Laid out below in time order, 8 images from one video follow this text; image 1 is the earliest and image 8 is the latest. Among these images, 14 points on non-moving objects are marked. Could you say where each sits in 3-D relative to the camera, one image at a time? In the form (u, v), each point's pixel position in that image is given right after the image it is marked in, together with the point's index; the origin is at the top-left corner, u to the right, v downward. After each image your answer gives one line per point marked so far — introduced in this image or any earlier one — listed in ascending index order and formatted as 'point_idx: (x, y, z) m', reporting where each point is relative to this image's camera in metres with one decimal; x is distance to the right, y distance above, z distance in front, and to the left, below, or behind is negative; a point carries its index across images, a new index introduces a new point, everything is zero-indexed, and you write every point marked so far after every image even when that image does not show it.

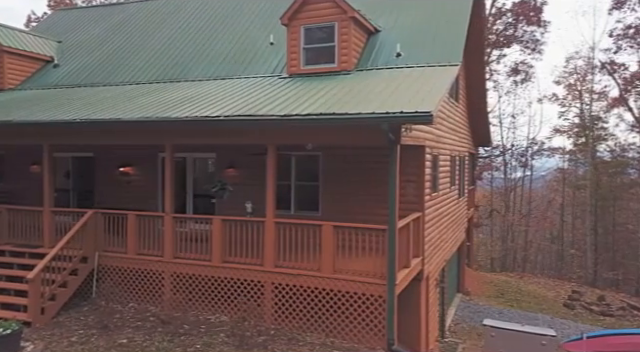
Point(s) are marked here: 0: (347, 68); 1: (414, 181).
0: (+0.5, +2.2, +12.3) m
1: (+1.8, -0.1, +11.3) m
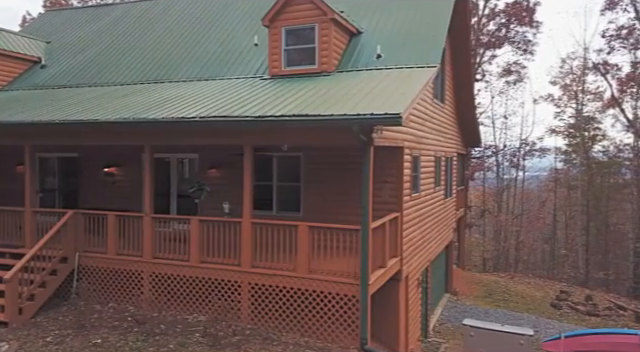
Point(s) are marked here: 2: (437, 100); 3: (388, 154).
0: (+0.1, +2.2, +12.4) m
1: (+1.4, -0.1, +11.4) m
2: (+3.4, +2.2, +17.5) m
3: (+1.3, +0.4, +11.5) m
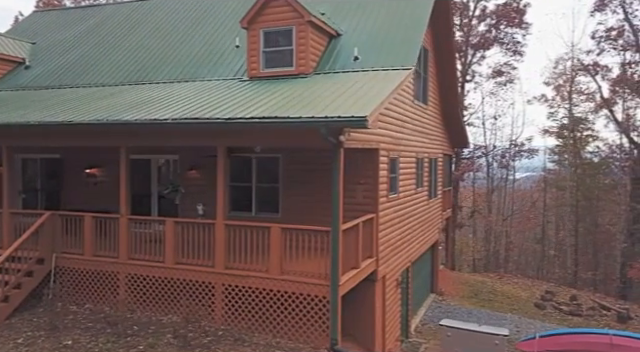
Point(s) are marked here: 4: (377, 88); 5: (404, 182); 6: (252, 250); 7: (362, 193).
0: (-0.3, +2.2, +12.4) m
1: (+0.9, -0.2, +11.5) m
2: (+2.9, +2.2, +17.6) m
3: (+0.8, +0.4, +11.6) m
4: (+1.0, +1.6, +11.0) m
5: (+2.2, -0.1, +15.2) m
6: (-1.1, -1.2, +9.7) m
7: (+0.7, -0.4, +11.7) m
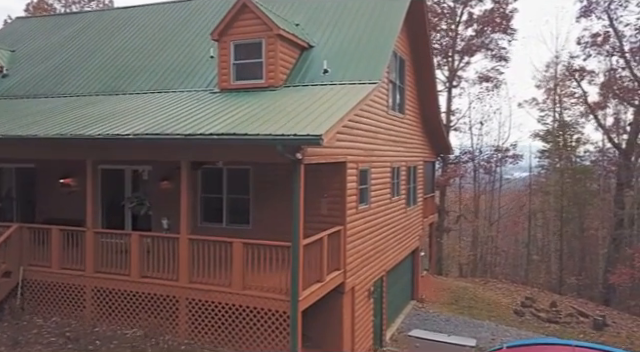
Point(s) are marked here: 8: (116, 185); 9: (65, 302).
0: (-1.0, +1.9, +12.5) m
1: (+0.3, -0.4, +11.6) m
2: (+2.2, +1.9, +17.7) m
3: (+0.2, +0.2, +11.7) m
4: (+0.4, +1.4, +11.1) m
5: (+1.5, -0.4, +15.3) m
6: (-1.7, -1.5, +9.7) m
7: (+0.1, -0.6, +11.7) m
8: (-4.7, -0.2, +14.0) m
9: (-4.8, -2.4, +11.0) m
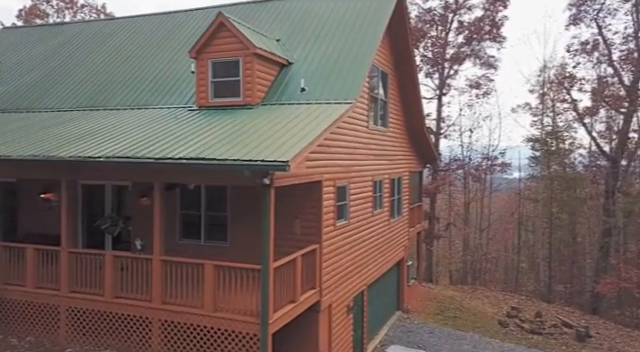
0: (-1.5, +1.6, +12.6) m
1: (-0.2, -0.8, +11.6) m
2: (+1.7, +1.5, +17.7) m
3: (-0.3, -0.2, +11.7) m
4: (-0.1, +1.0, +11.1) m
5: (+1.0, -0.8, +15.4) m
6: (-2.2, -1.8, +9.8) m
7: (-0.4, -1.0, +11.8) m
8: (-5.2, -0.6, +14.0) m
9: (-5.3, -2.7, +11.0) m
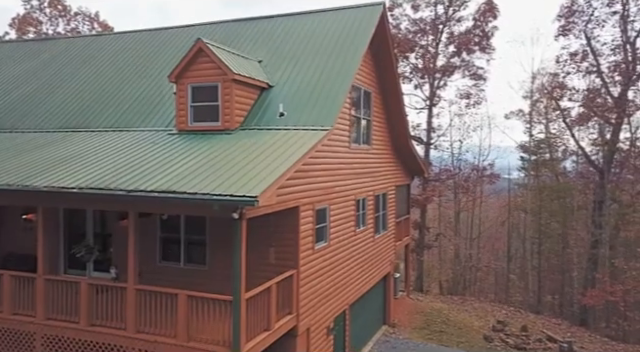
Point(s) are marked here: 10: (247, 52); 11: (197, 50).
0: (-1.9, +1.1, +12.7) m
1: (-0.6, -1.3, +11.7) m
2: (+1.2, +1.0, +17.9) m
3: (-0.7, -0.7, +11.8) m
4: (-0.6, +0.5, +11.2) m
5: (+0.5, -1.3, +15.5) m
6: (-2.6, -2.3, +9.8) m
7: (-0.9, -1.5, +11.9) m
8: (-5.7, -1.1, +14.0) m
9: (-5.7, -3.2, +11.1) m
10: (-2.0, +3.5, +16.5) m
11: (-2.7, +2.7, +12.8) m
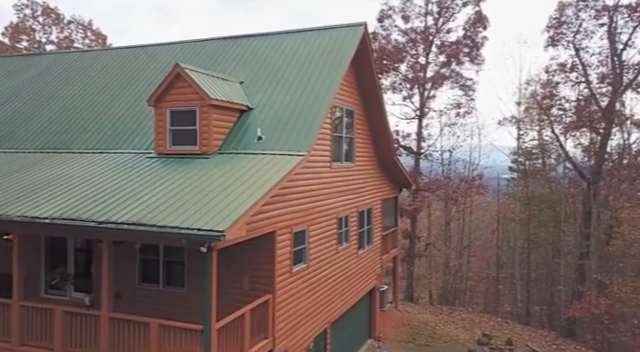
0: (-2.4, +0.5, +12.8) m
1: (-1.1, -1.8, +11.8) m
2: (+0.7, +0.4, +18.0) m
3: (-1.2, -1.2, +11.9) m
4: (-1.0, 0.0, +11.3) m
5: (0.0, -1.9, +15.6) m
6: (-3.1, -2.8, +9.9) m
7: (-1.3, -2.0, +12.0) m
8: (-6.2, -1.7, +14.1) m
9: (-6.2, -3.7, +11.1) m
10: (-2.6, +3.0, +16.7) m
11: (-3.2, +2.2, +12.9) m
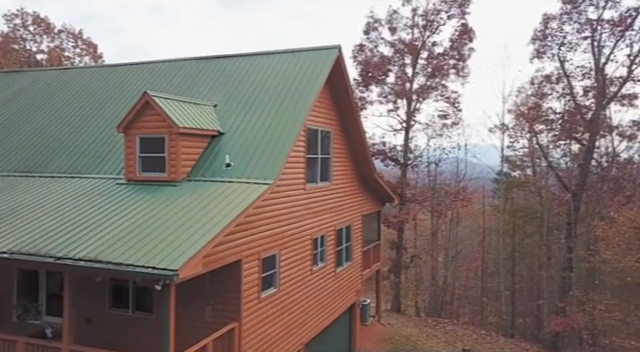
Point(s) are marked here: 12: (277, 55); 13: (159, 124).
0: (-3.1, 0.0, +12.8) m
1: (-1.8, -2.4, +11.9) m
2: (-0.1, -0.2, +18.1) m
3: (-1.9, -1.8, +12.0) m
4: (-1.7, -0.6, +11.4) m
5: (-0.8, -2.5, +15.7) m
6: (-3.8, -3.4, +9.9) m
7: (-2.0, -2.6, +12.0) m
8: (-6.9, -2.3, +14.1) m
9: (-6.9, -4.3, +11.1) m
10: (-3.3, +2.3, +16.8) m
11: (-3.9, +1.6, +13.0) m
12: (-1.3, +3.6, +17.6) m
13: (-3.5, +1.2, +13.0) m
